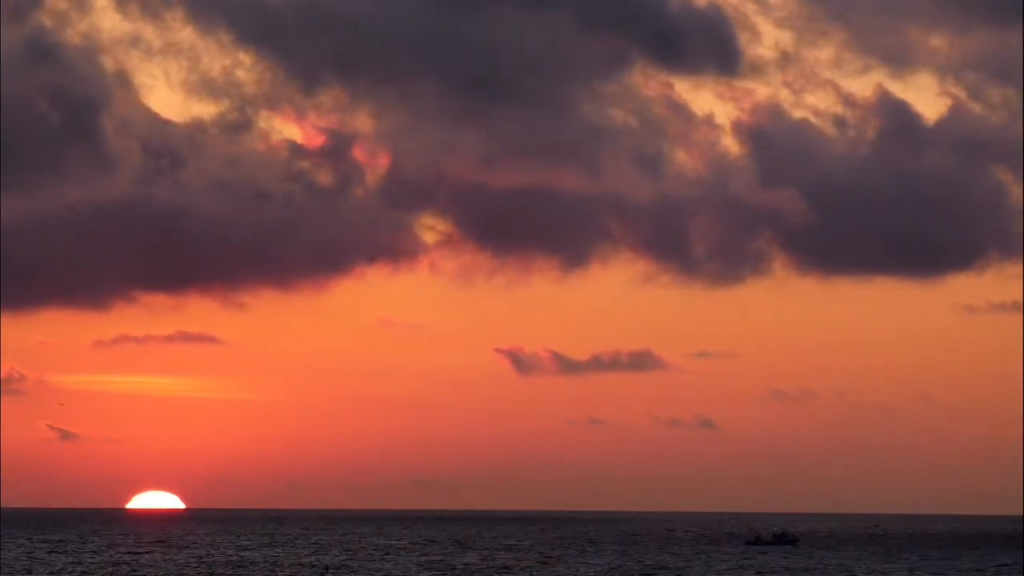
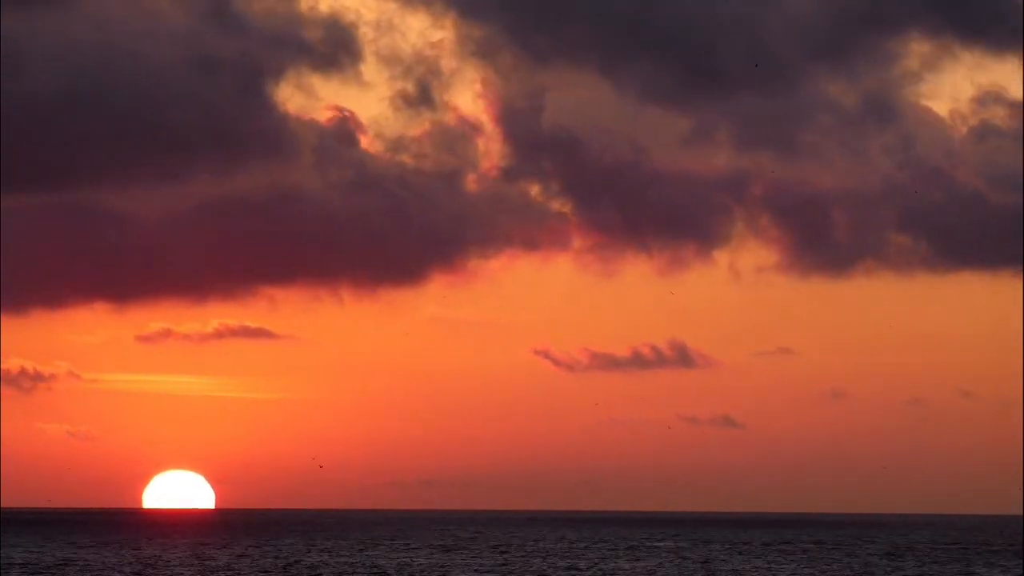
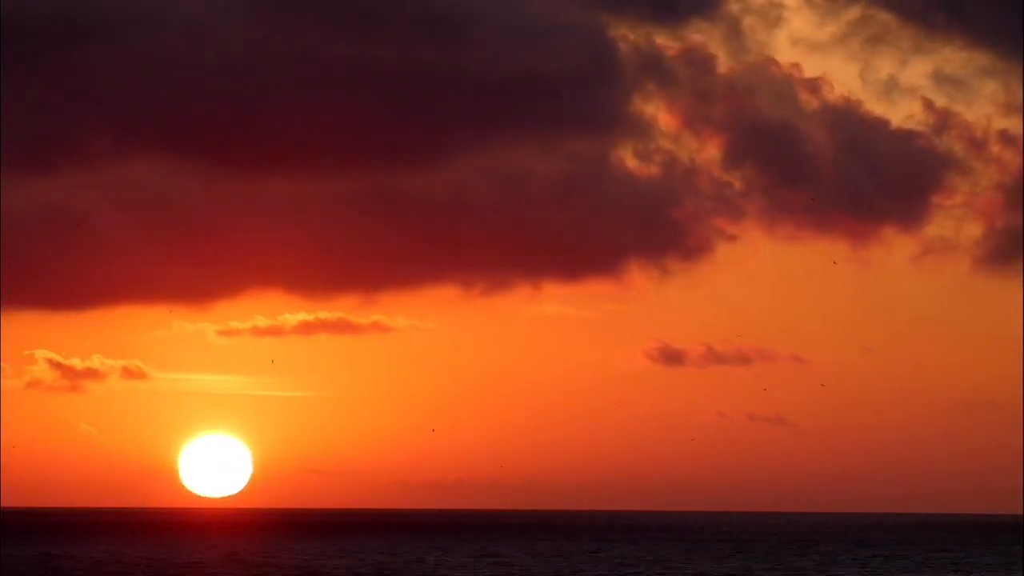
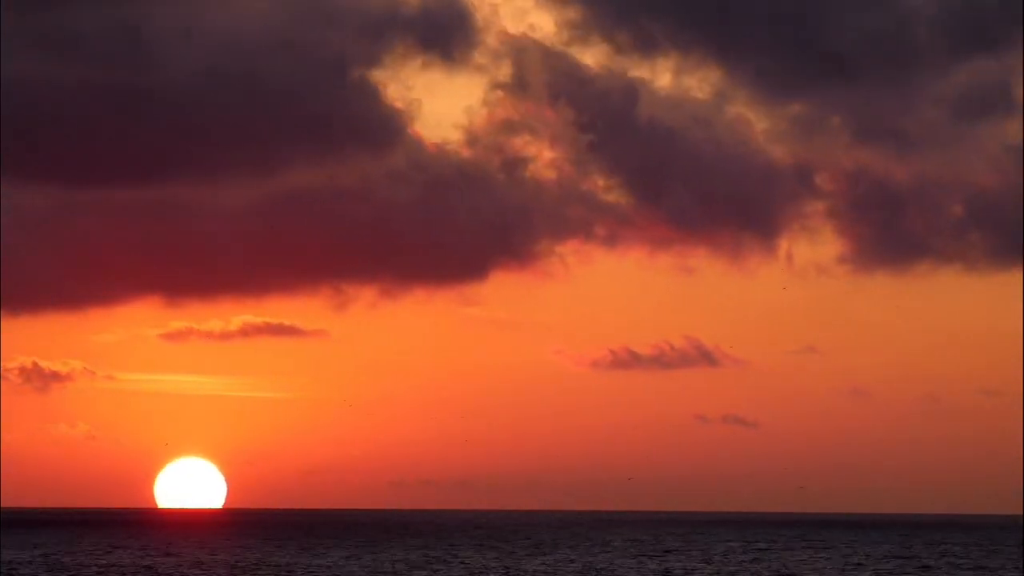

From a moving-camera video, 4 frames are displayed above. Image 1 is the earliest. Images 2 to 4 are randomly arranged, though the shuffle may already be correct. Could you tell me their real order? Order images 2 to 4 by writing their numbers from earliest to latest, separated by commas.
2, 4, 3
